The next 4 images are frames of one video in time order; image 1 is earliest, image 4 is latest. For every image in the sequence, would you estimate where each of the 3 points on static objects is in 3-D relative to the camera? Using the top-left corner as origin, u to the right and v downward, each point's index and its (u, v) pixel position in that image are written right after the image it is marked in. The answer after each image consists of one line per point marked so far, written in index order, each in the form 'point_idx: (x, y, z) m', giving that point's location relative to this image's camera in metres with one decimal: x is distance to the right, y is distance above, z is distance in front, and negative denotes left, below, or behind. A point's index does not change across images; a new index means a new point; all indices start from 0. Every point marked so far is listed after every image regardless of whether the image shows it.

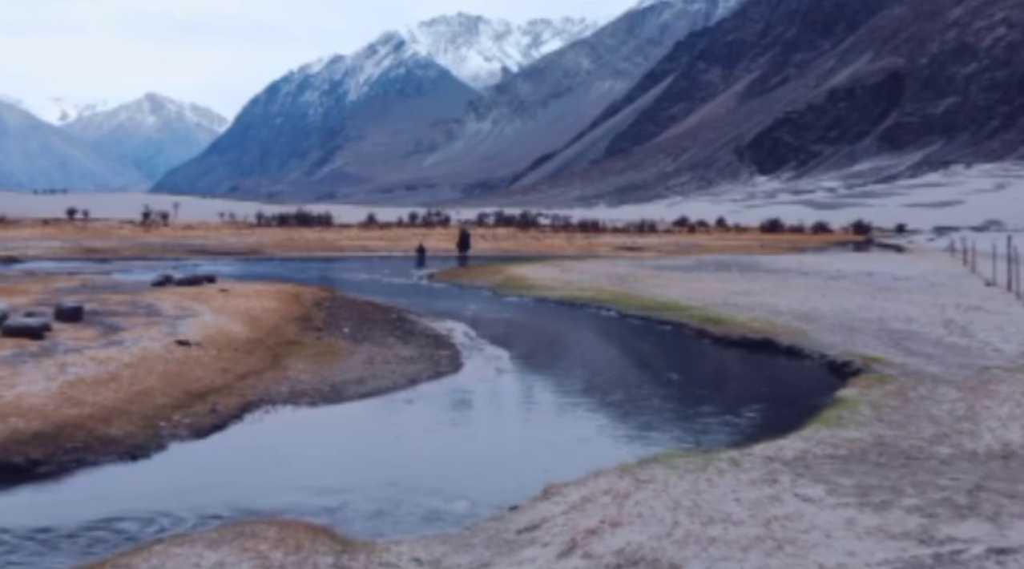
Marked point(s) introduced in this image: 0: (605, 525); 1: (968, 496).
0: (+0.8, -2.1, +9.7) m
1: (+4.5, -2.1, +11.1) m
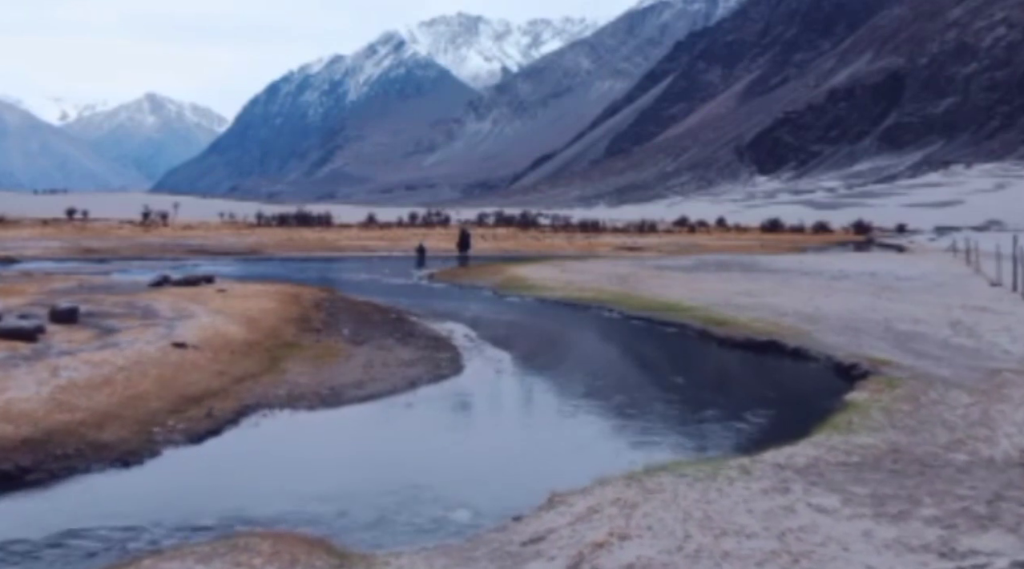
0: (+0.9, -2.1, +9.4) m
1: (+4.6, -2.1, +10.7) m
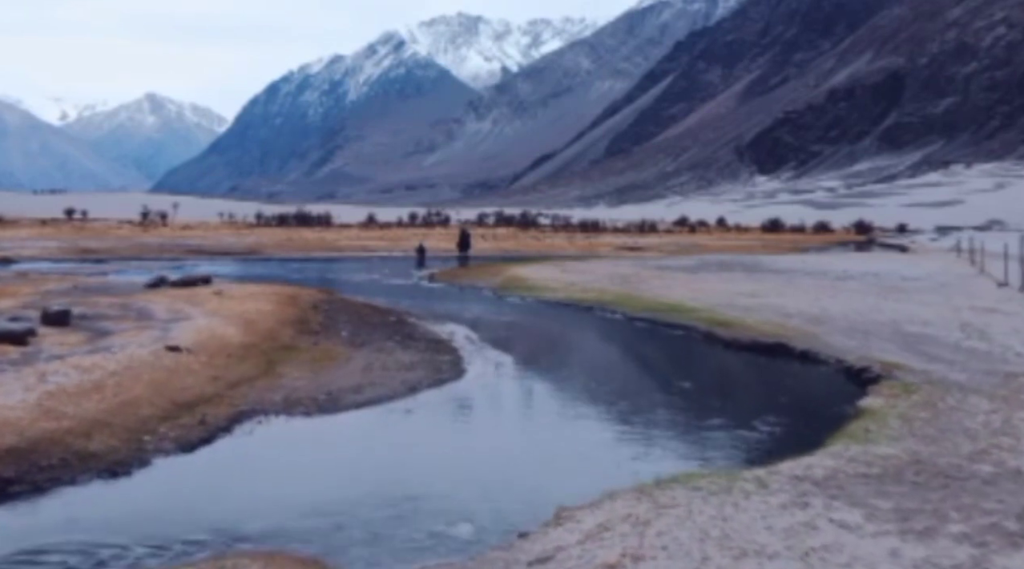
0: (+0.9, -2.2, +8.8) m
1: (+4.6, -2.2, +10.1) m
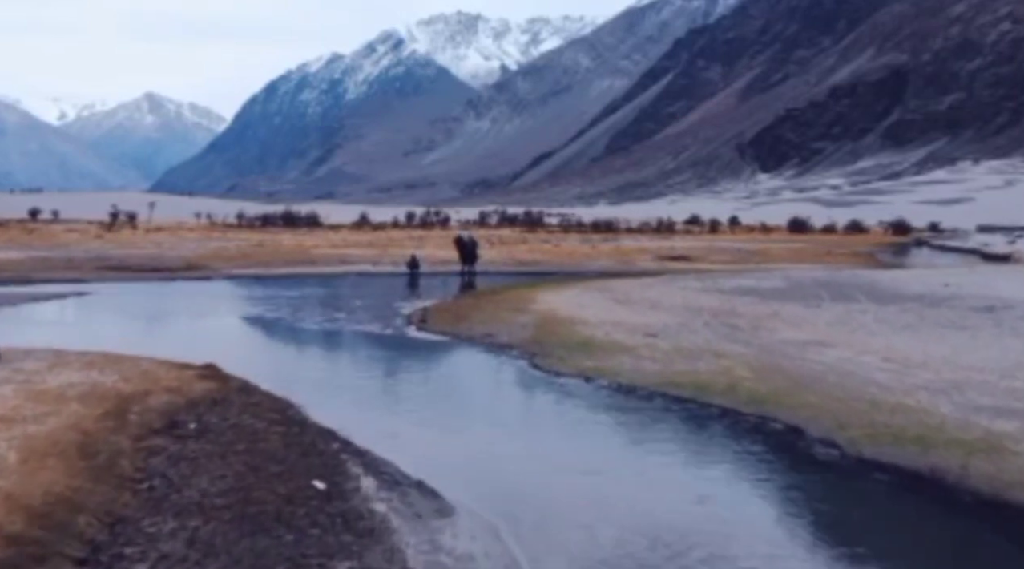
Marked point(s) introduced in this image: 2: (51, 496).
0: (+2.1, -3.7, -11.4) m
1: (+5.8, -3.7, -10.1) m
2: (-5.0, -2.3, +12.4) m
